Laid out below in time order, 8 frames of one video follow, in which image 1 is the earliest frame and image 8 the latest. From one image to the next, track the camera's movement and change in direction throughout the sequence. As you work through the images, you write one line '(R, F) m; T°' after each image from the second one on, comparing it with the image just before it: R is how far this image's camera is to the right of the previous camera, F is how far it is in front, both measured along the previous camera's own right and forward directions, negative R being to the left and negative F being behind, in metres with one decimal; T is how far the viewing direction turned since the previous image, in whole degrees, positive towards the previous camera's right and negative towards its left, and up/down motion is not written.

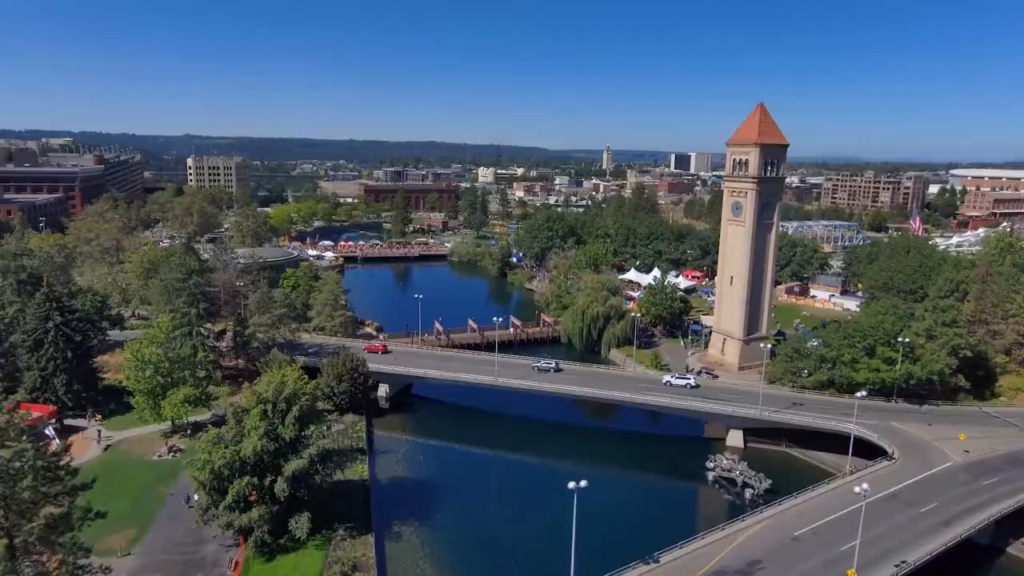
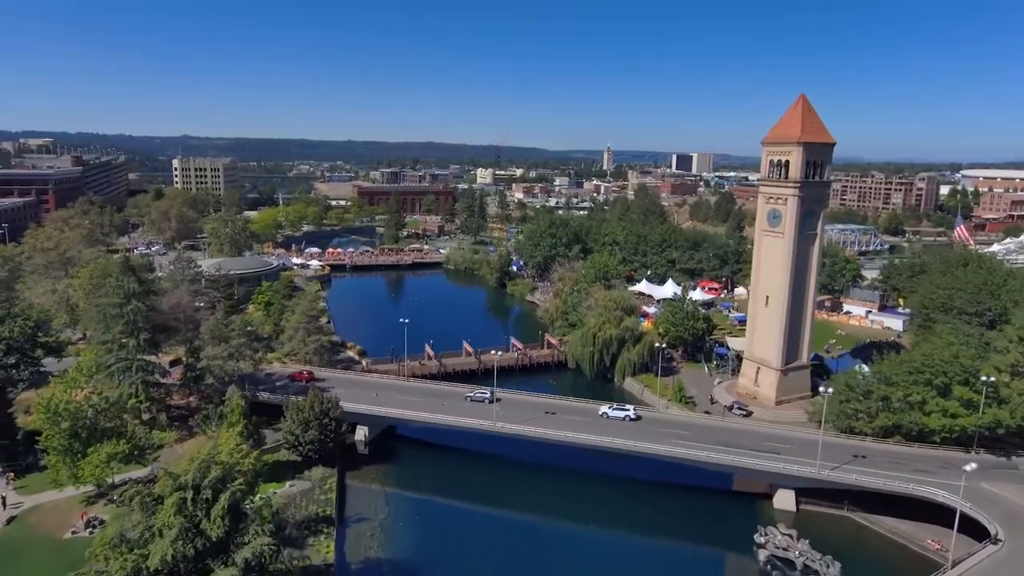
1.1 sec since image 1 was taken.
(-0.1, +7.3) m; 0°
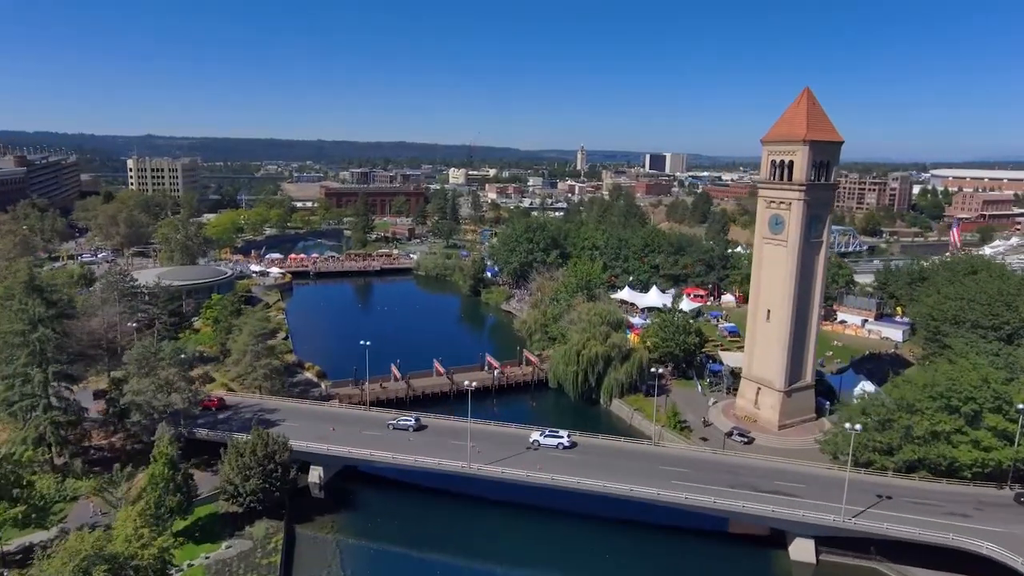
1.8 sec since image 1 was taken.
(-0.1, +4.9) m; +2°
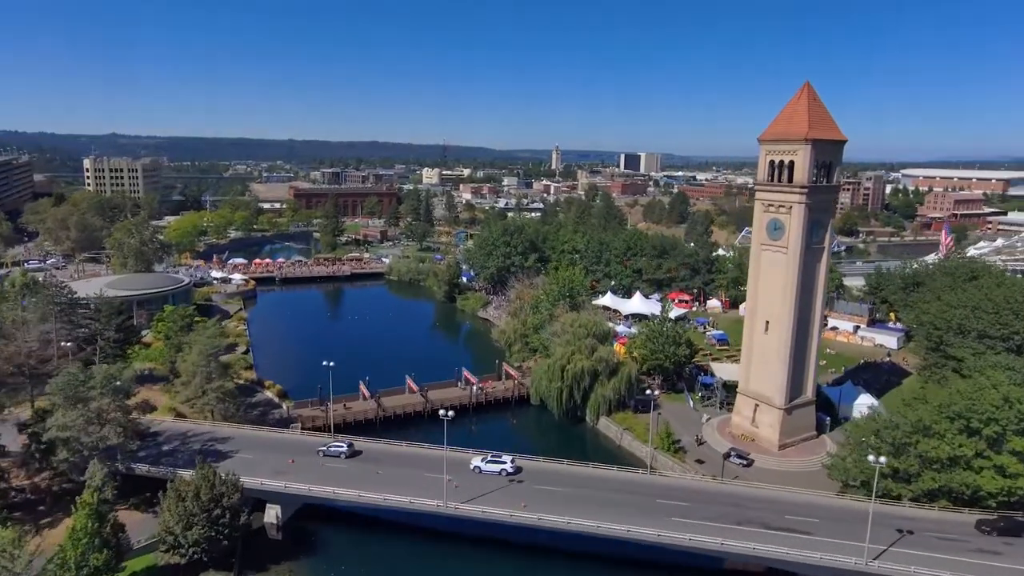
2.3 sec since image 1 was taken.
(-0.2, +3.5) m; +2°
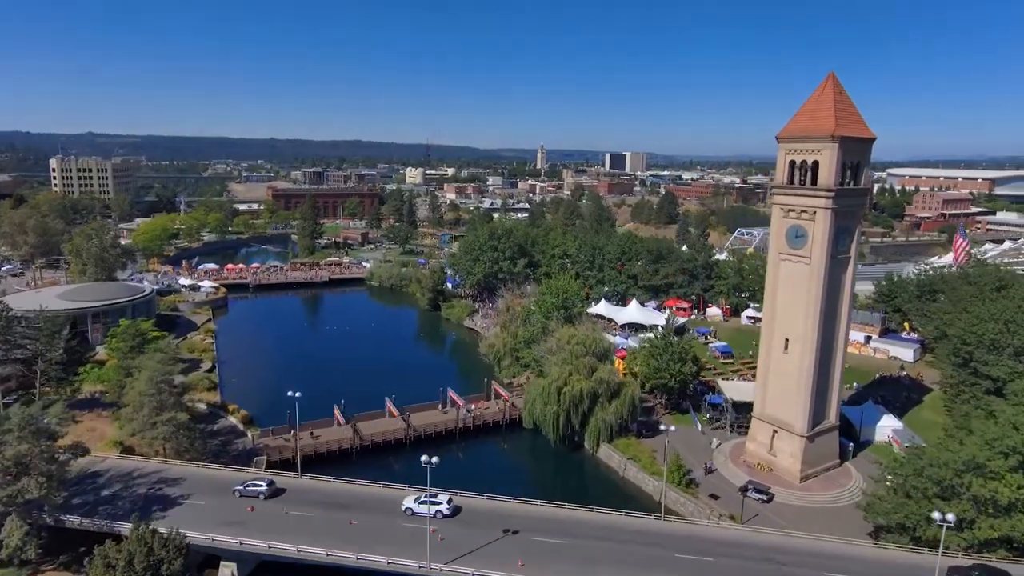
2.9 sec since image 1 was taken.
(-0.4, +4.2) m; +1°
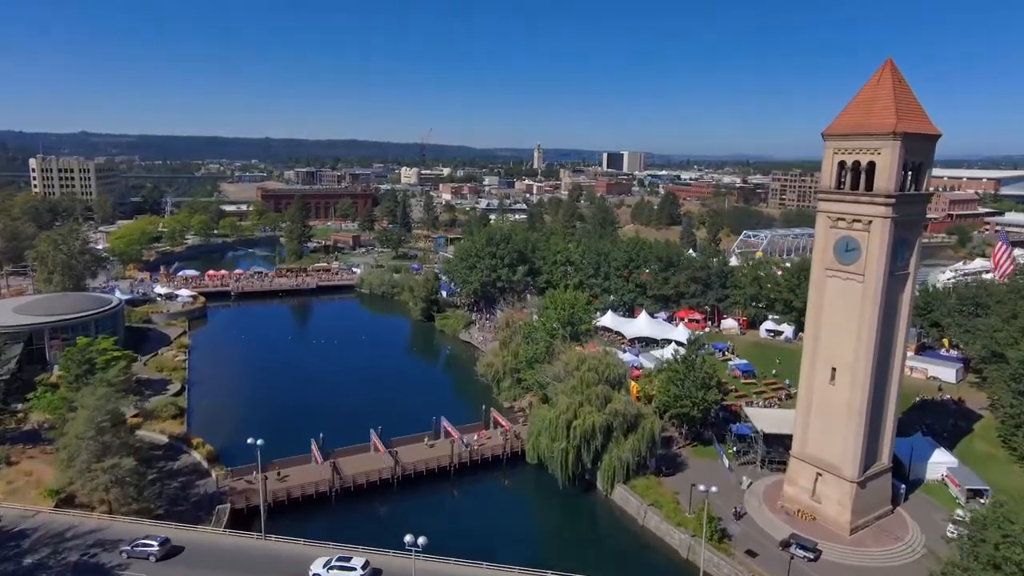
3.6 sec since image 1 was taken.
(-0.3, +4.9) m; 0°
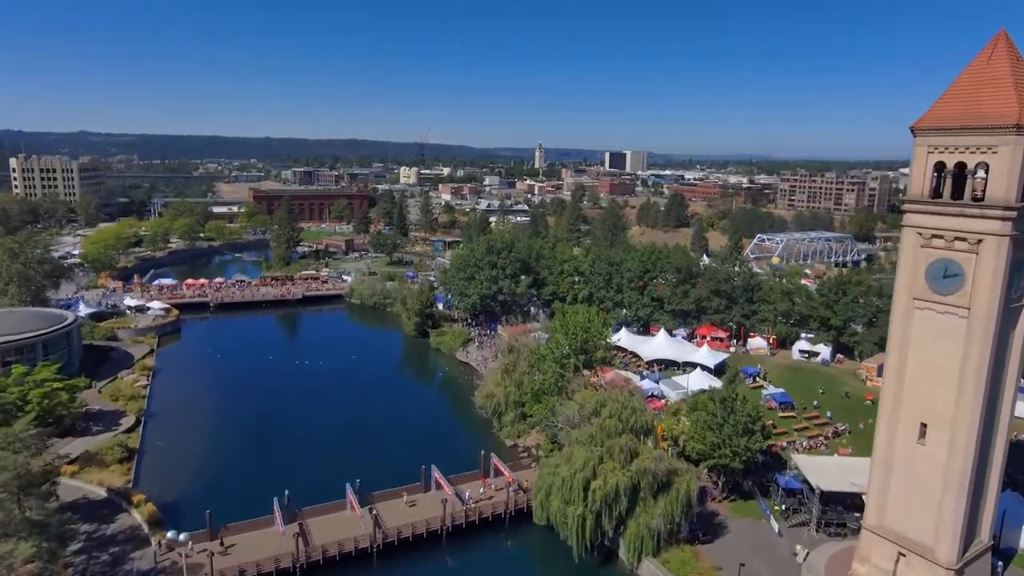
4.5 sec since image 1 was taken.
(-0.2, +6.2) m; 0°
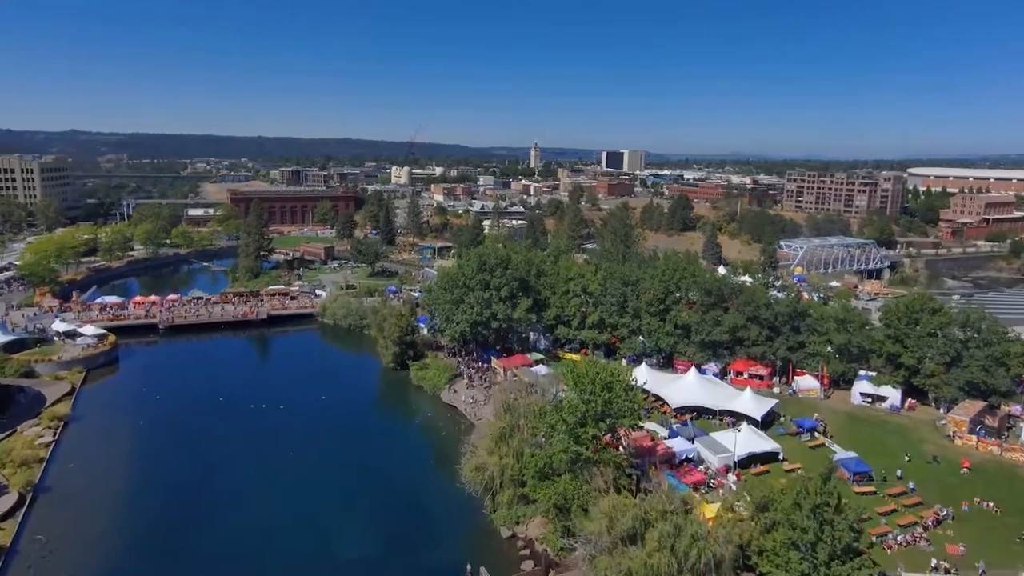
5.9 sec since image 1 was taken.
(-0.1, +9.7) m; 0°
